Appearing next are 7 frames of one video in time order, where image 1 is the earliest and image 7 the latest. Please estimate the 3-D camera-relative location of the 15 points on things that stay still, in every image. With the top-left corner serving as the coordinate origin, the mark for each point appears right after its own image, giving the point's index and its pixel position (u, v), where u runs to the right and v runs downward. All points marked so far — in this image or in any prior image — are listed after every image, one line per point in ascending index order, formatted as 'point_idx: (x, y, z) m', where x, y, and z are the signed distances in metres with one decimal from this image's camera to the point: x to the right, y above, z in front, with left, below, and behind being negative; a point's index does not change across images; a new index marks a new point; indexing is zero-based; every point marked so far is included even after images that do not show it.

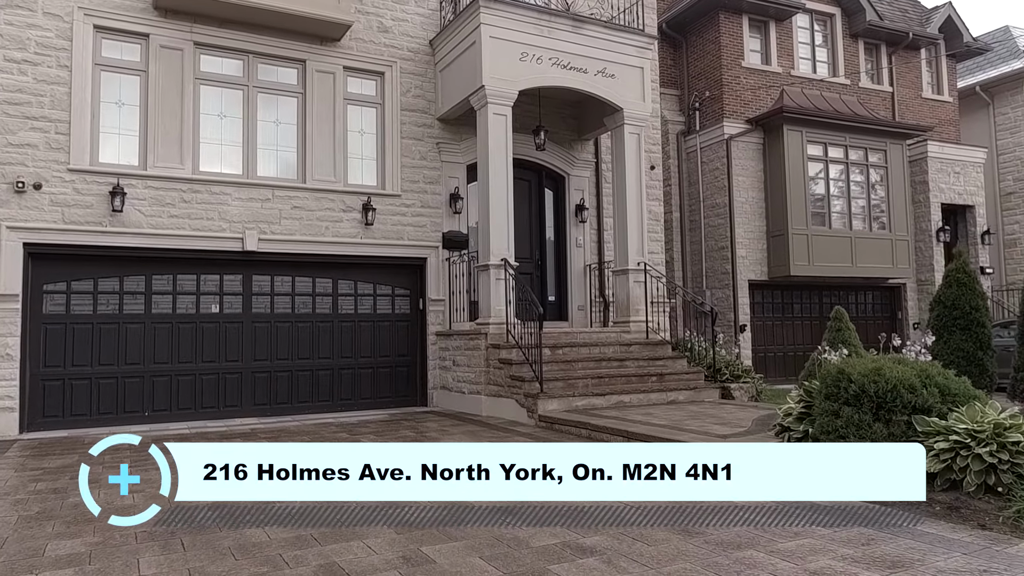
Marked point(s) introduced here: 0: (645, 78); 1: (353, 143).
0: (+2.0, +3.1, +10.8) m
1: (-2.3, +2.0, +10.4) m
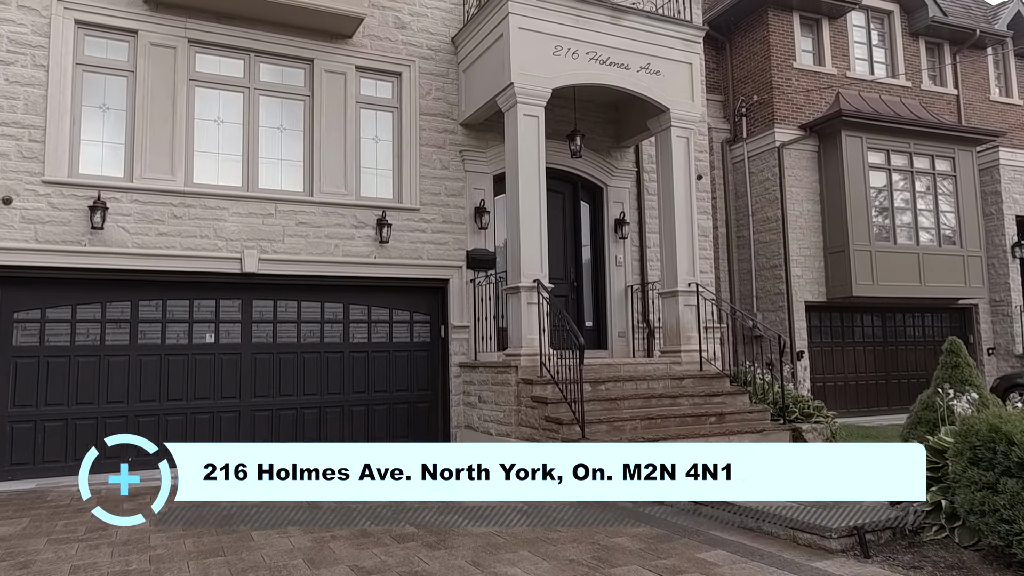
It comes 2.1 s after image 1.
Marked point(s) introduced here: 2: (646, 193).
0: (+2.4, +2.8, +9.6) m
1: (-1.9, +1.7, +9.3) m
2: (+1.9, +1.4, +10.6) m
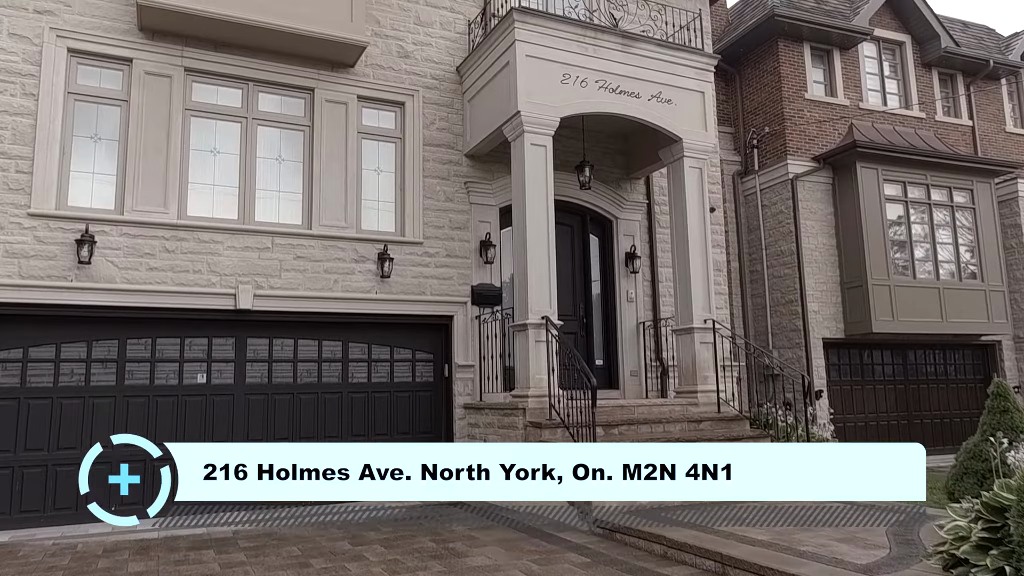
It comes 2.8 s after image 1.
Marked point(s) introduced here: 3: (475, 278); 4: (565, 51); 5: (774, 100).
0: (+2.5, +2.3, +9.2) m
1: (-1.8, +1.3, +9.0) m
2: (+2.0, +0.9, +10.3) m
3: (-0.5, +0.1, +9.2) m
4: (+0.6, +2.7, +8.5) m
5: (+4.8, +3.4, +13.3) m
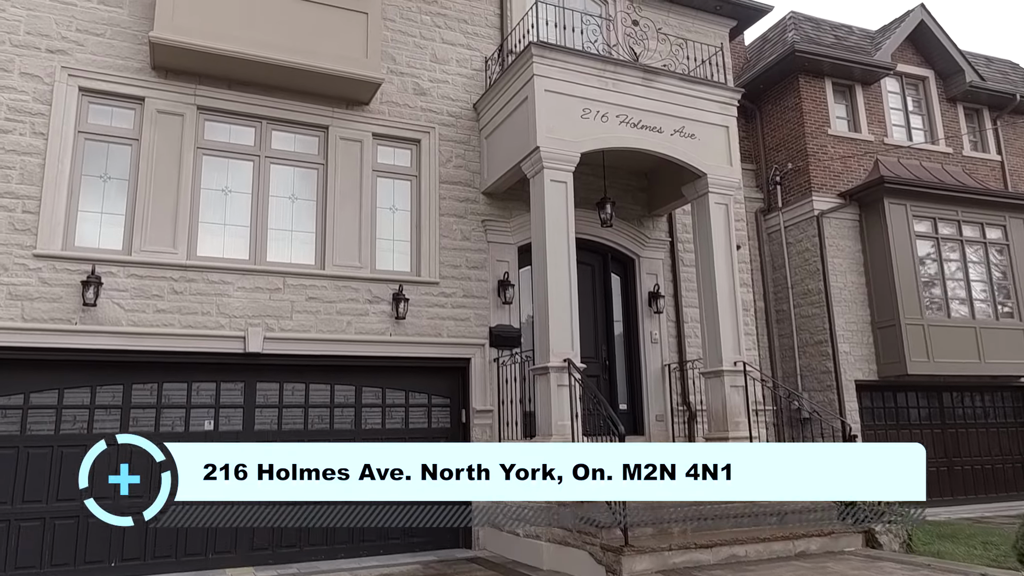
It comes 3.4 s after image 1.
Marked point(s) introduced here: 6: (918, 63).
0: (+2.7, +1.8, +9.0) m
1: (-1.5, +0.8, +8.7) m
2: (+2.3, +0.3, +9.9) m
3: (-0.2, -0.4, +8.8) m
4: (+0.8, +2.3, +8.2) m
5: (+5.1, +2.7, +13.0) m
6: (+7.9, +4.4, +14.2) m
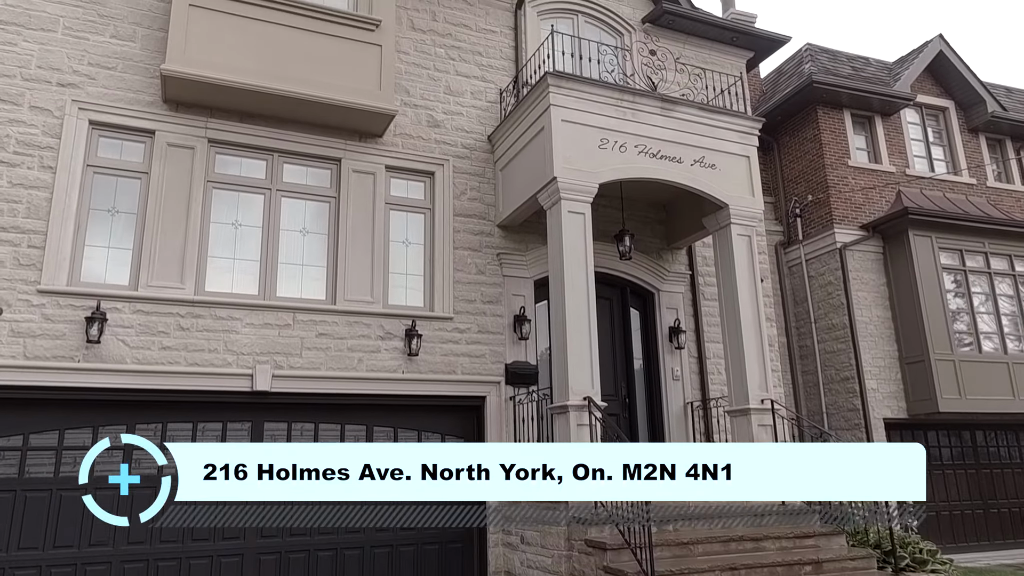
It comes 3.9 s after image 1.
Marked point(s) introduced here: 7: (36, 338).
0: (+2.9, +1.4, +8.7) m
1: (-1.4, +0.4, +8.5) m
2: (+2.5, -0.1, +9.6) m
3: (0.0, -0.8, +8.6) m
4: (+1.0, +1.9, +8.1) m
5: (+5.3, +2.1, +12.8) m
6: (+8.1, +3.7, +14.0) m
7: (-4.4, -0.5, +6.8) m
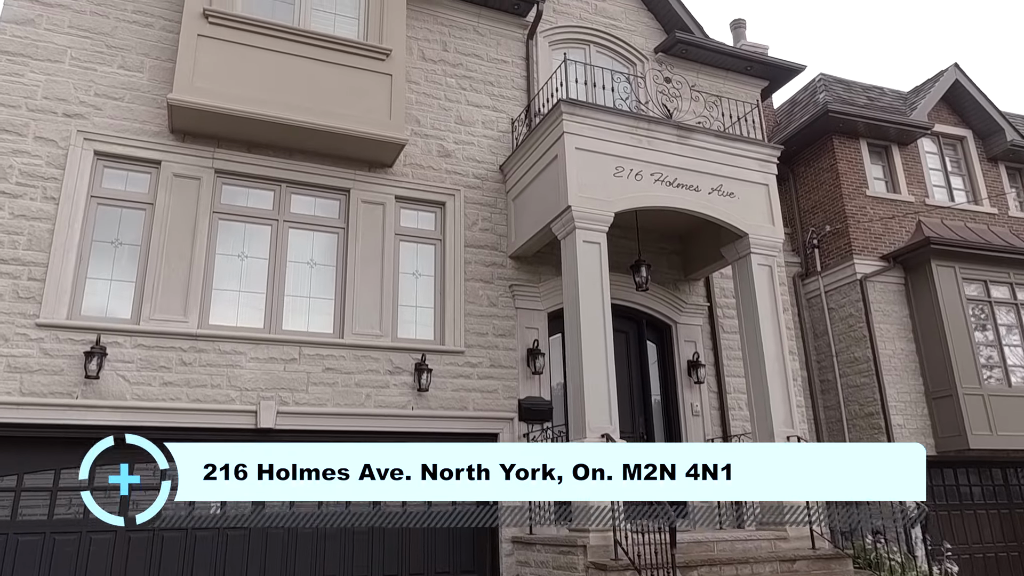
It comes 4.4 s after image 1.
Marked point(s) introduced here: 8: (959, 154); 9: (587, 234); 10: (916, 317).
0: (+3.0, +1.0, +8.5) m
1: (-1.2, 0.0, +8.3) m
2: (+2.7, -0.5, +9.3) m
3: (+0.1, -1.2, +8.2) m
4: (+1.1, +1.5, +7.9) m
5: (+5.5, +1.5, +12.5) m
6: (+8.3, +3.1, +13.8) m
7: (-4.3, -0.8, +6.6) m
8: (+8.4, +2.5, +13.7) m
9: (+0.8, +0.5, +7.4) m
10: (+6.5, -0.5, +11.8) m
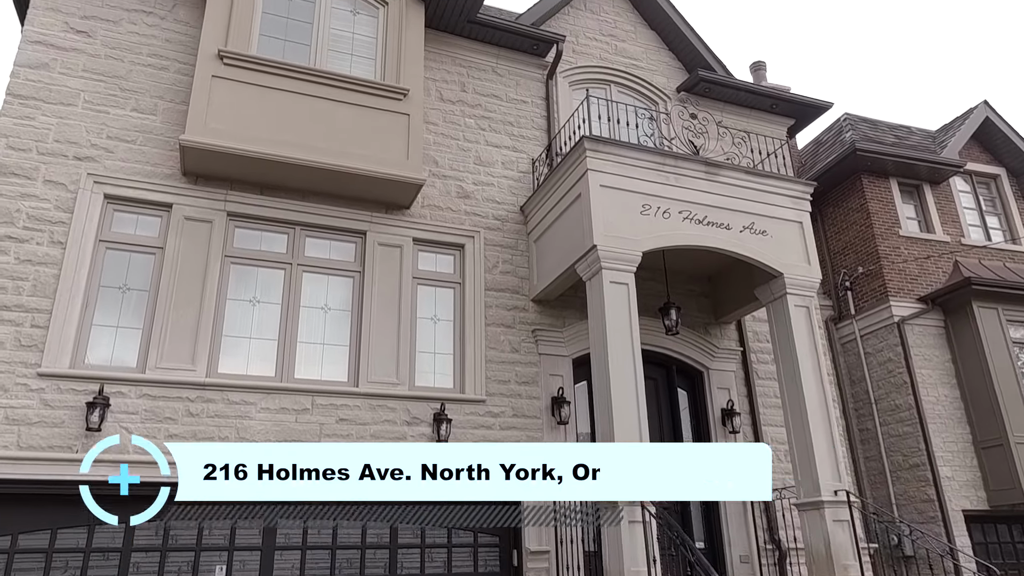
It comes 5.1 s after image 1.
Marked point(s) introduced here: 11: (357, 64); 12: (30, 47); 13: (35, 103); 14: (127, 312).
0: (+3.3, +0.6, +8.1) m
1: (-1.0, -0.5, +7.9) m
2: (+2.9, -1.1, +8.8) m
3: (+0.4, -1.6, +7.8) m
4: (+1.4, +1.1, +7.6) m
5: (+5.8, +0.8, +12.1) m
6: (+8.7, +2.3, +13.4) m
7: (-4.1, -1.2, +6.2) m
8: (+8.7, +1.7, +13.3) m
9: (+1.0, +0.1, +7.0) m
10: (+6.8, -1.1, +11.2) m
11: (-1.7, +2.5, +8.3) m
12: (-4.8, +2.4, +7.3) m
13: (-4.6, +1.8, +7.1) m
14: (-3.6, -0.2, +6.9) m
